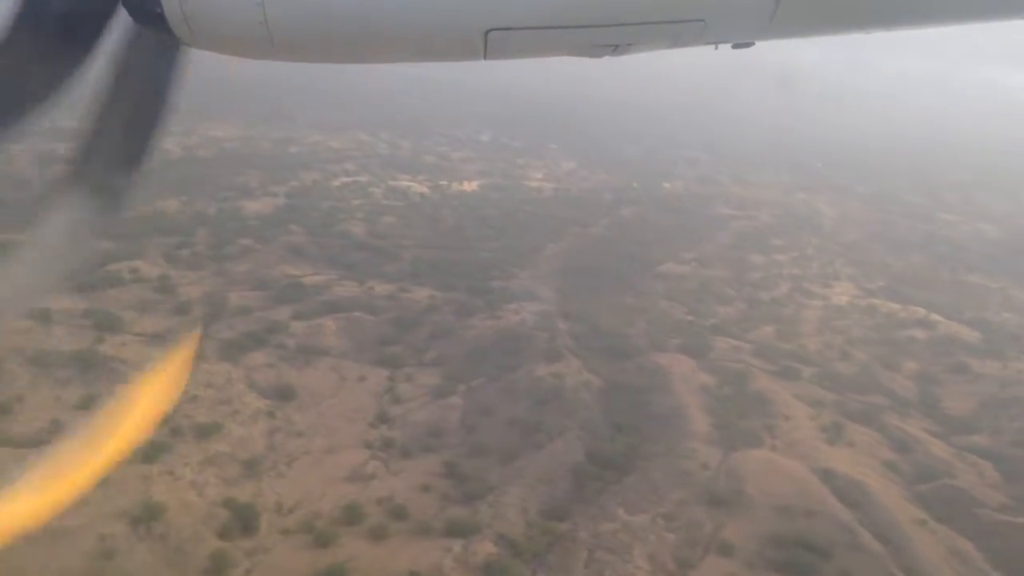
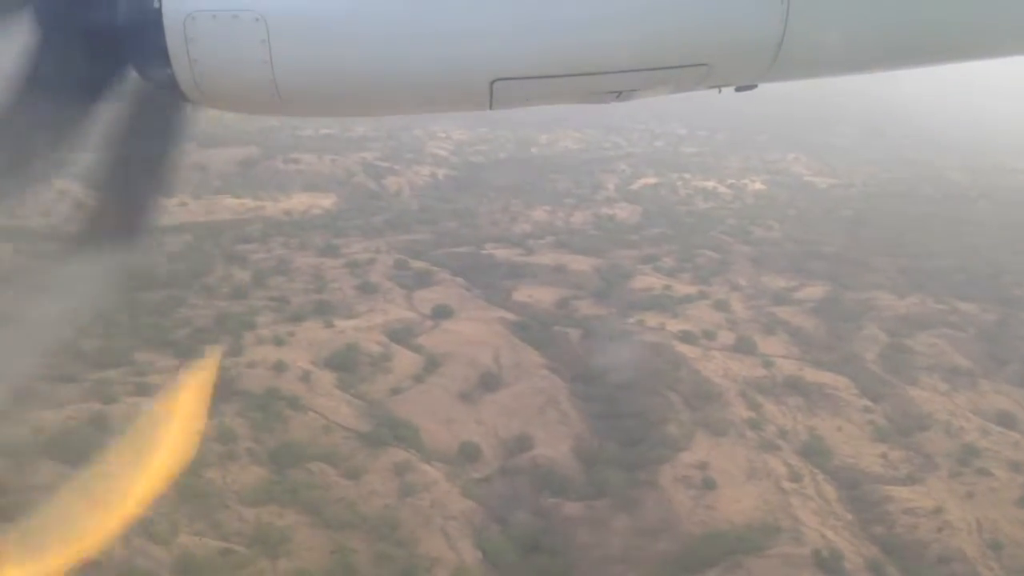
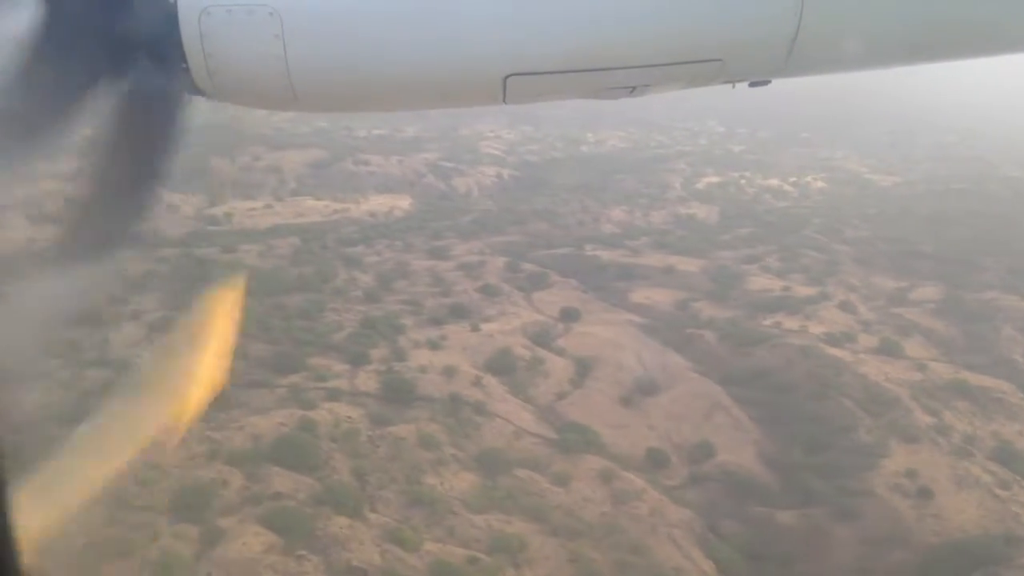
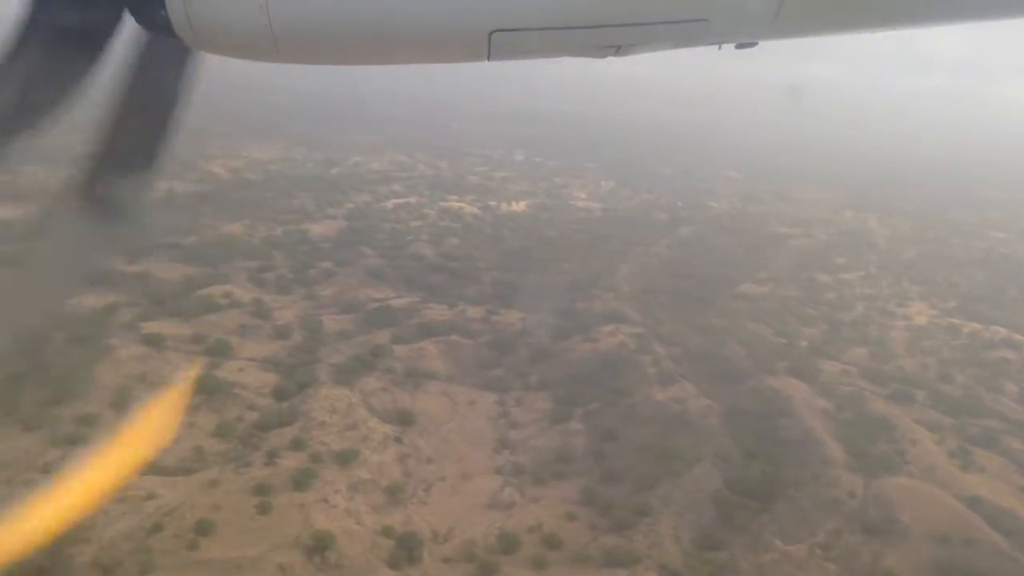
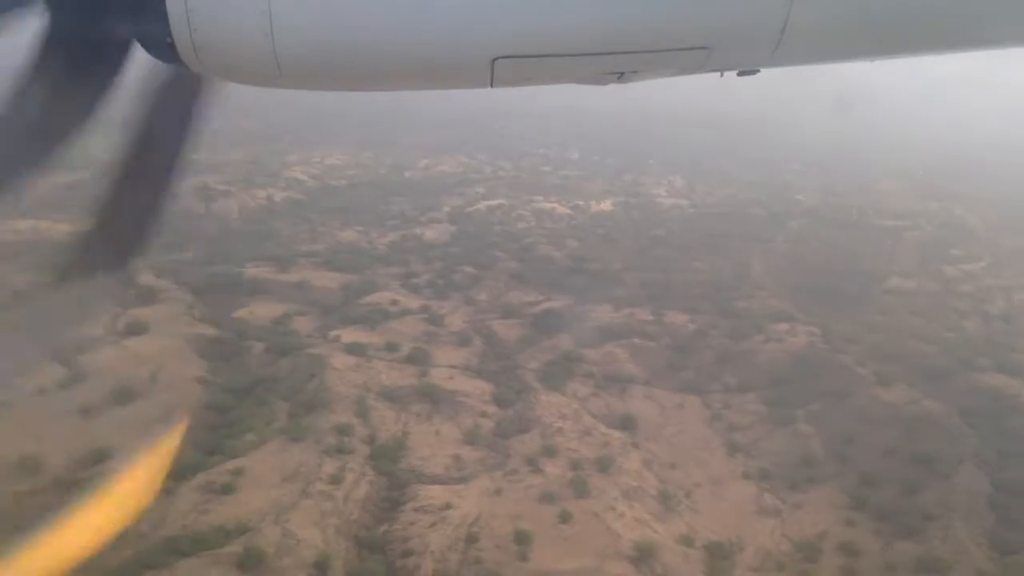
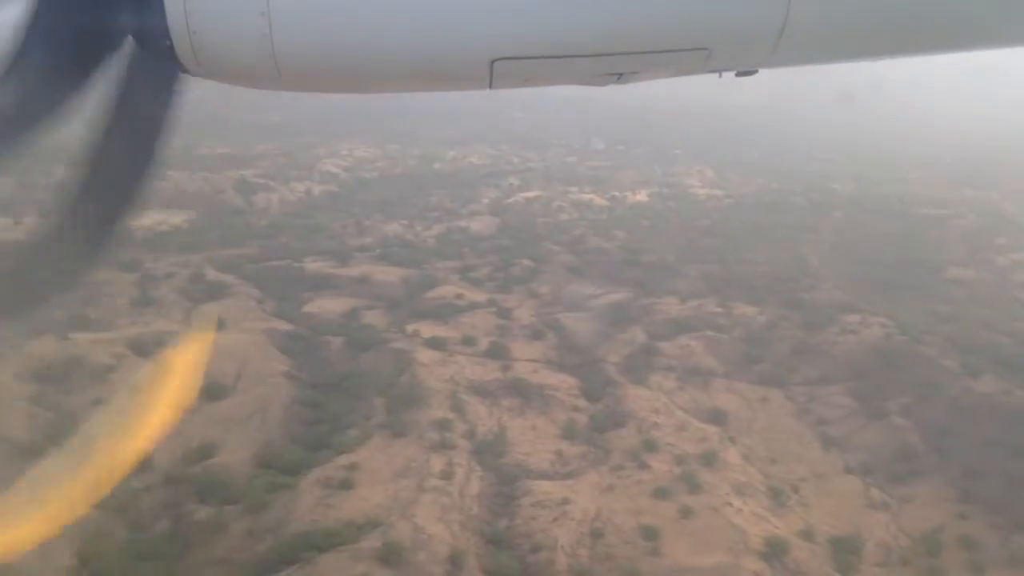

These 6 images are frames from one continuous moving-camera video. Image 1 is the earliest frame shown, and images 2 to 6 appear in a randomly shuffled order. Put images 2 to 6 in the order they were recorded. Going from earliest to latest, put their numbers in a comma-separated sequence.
4, 5, 6, 2, 3
